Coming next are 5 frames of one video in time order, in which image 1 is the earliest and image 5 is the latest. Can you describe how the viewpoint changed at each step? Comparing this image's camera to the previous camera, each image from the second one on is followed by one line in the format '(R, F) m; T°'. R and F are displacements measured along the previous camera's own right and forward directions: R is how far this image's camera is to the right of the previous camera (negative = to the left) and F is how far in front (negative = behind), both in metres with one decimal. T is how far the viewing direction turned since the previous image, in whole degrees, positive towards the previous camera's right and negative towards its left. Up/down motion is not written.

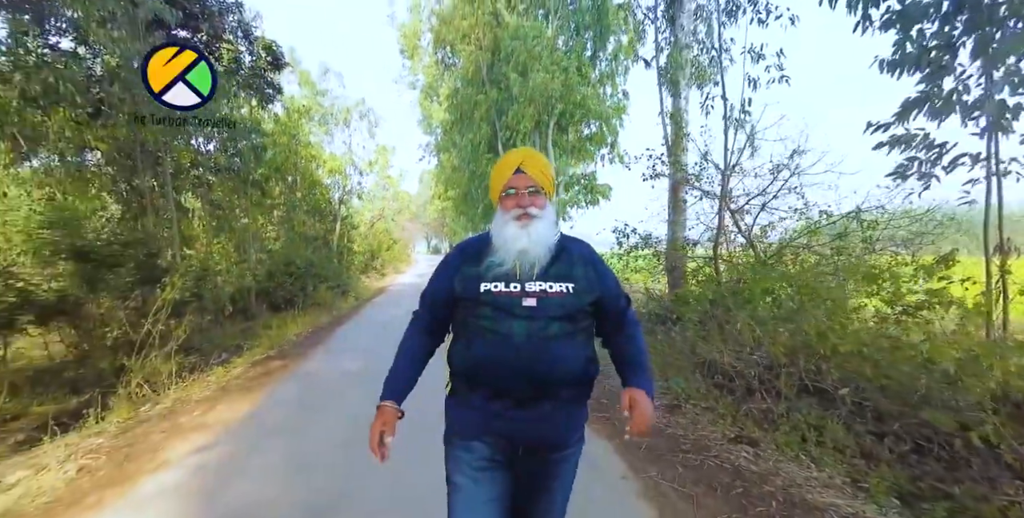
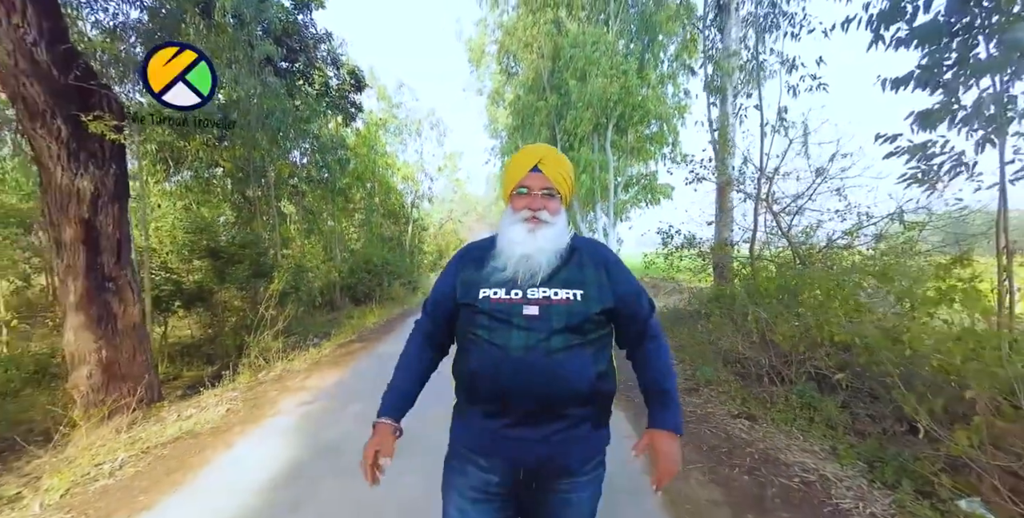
(+0.3, -0.6) m; -9°
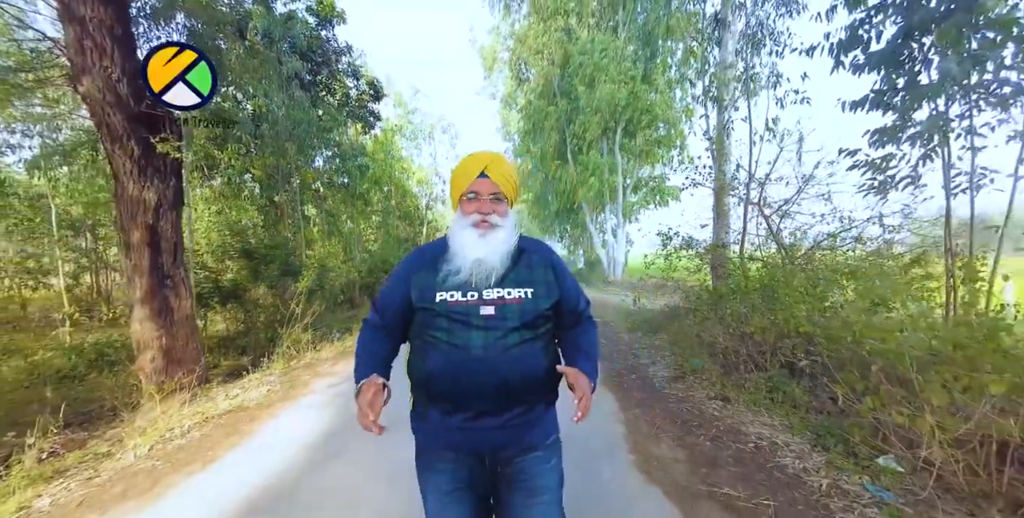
(+0.1, -0.5) m; -2°
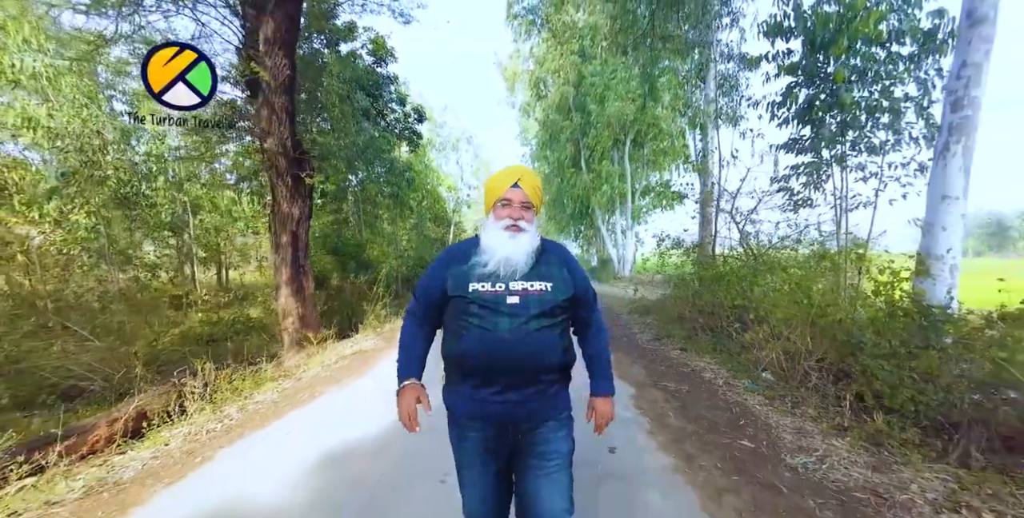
(-0.2, -1.7) m; -2°
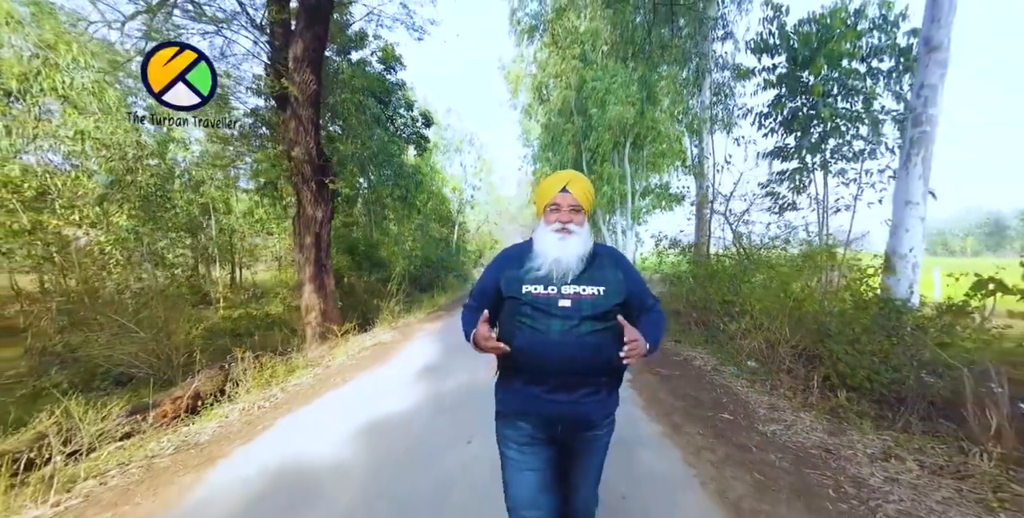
(-0.1, -0.4) m; 0°
